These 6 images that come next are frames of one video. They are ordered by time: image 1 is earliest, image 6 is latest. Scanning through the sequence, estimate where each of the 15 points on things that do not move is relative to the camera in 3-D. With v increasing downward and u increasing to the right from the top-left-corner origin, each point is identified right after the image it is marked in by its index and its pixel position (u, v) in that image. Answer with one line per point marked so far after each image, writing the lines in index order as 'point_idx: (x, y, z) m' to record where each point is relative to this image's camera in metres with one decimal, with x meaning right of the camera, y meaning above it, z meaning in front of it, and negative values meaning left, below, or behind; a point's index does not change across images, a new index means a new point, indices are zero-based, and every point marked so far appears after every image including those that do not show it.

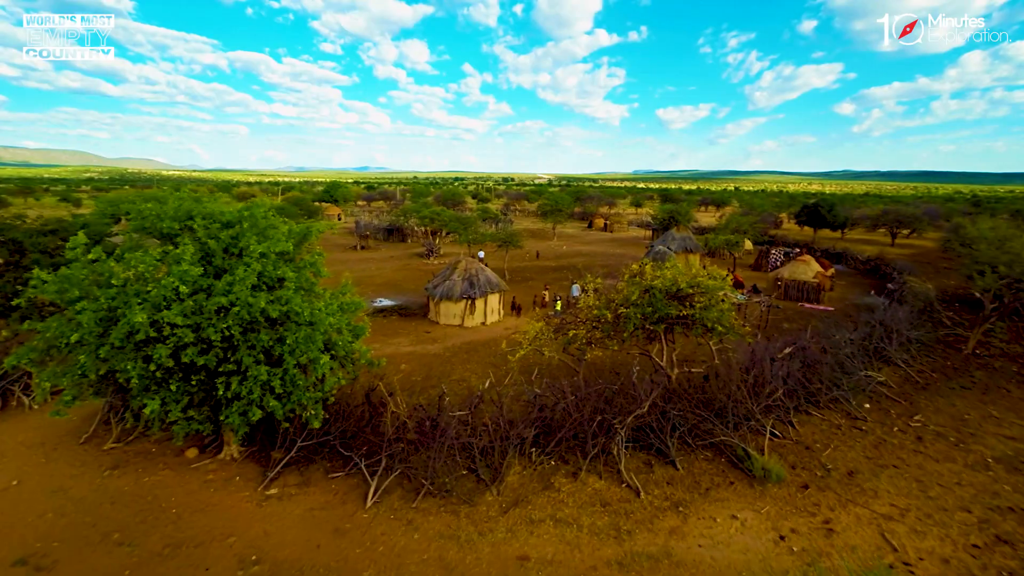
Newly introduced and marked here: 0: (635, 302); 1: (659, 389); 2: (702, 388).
0: (+2.6, -0.3, +12.1) m
1: (+2.9, -1.9, +11.2) m
2: (+4.0, -2.1, +12.1) m
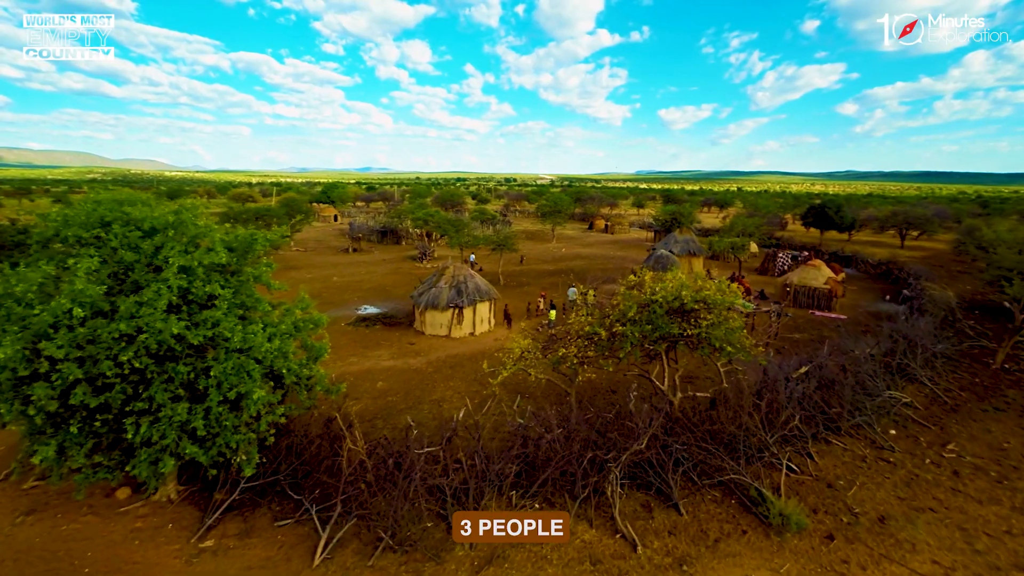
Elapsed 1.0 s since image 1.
0: (+2.2, -0.5, +10.7) m
1: (+2.5, -2.2, +9.7) m
2: (+3.6, -2.4, +10.6) m
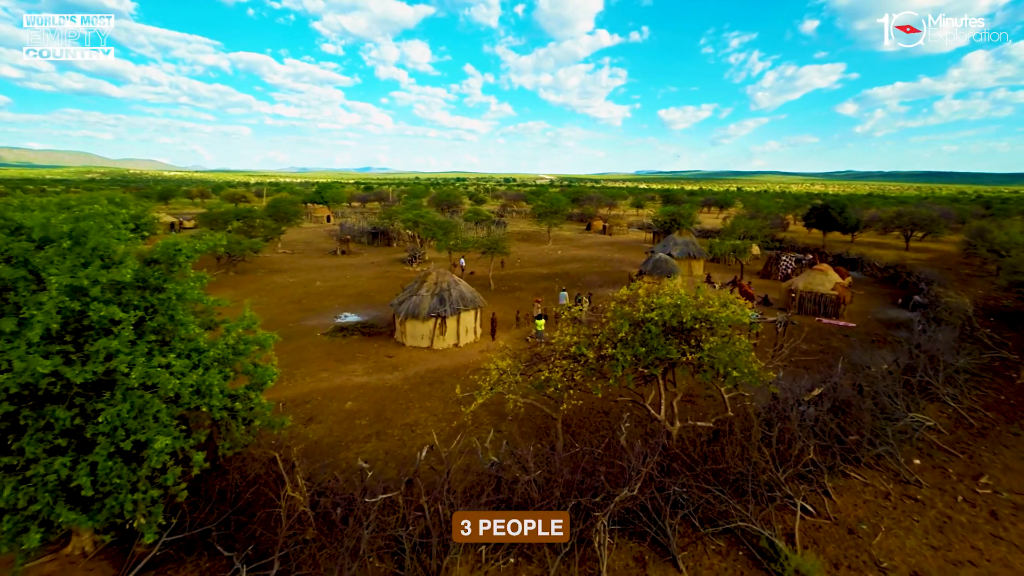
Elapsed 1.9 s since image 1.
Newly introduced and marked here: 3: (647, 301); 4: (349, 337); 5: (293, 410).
0: (+1.8, -0.8, +9.3) m
1: (+2.1, -2.4, +8.4) m
2: (+3.2, -2.6, +9.3) m
3: (+2.2, -0.2, +9.5) m
4: (-5.5, -1.6, +19.4) m
5: (-5.0, -2.8, +13.2) m
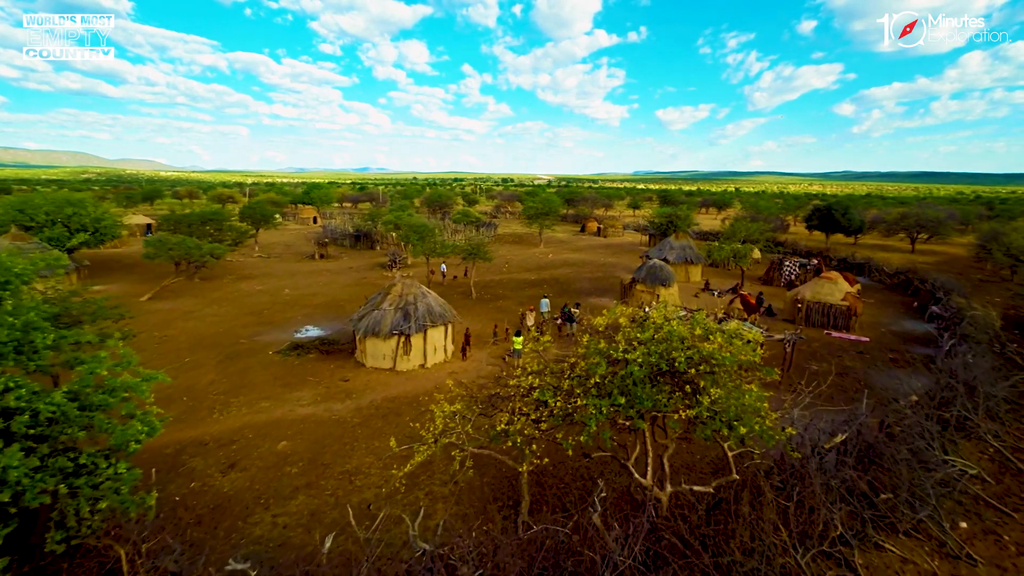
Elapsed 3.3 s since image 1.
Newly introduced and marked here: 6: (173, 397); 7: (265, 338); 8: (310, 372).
0: (+1.1, -1.1, +7.2) m
1: (+1.4, -2.8, +6.3) m
2: (+2.5, -3.0, +7.2) m
3: (+1.5, -0.6, +7.4) m
4: (-6.2, -2.0, +17.3) m
5: (-5.7, -3.2, +11.1) m
6: (-8.0, -2.6, +13.6) m
7: (-8.1, -1.6, +19.0) m
8: (-5.6, -2.3, +15.9) m
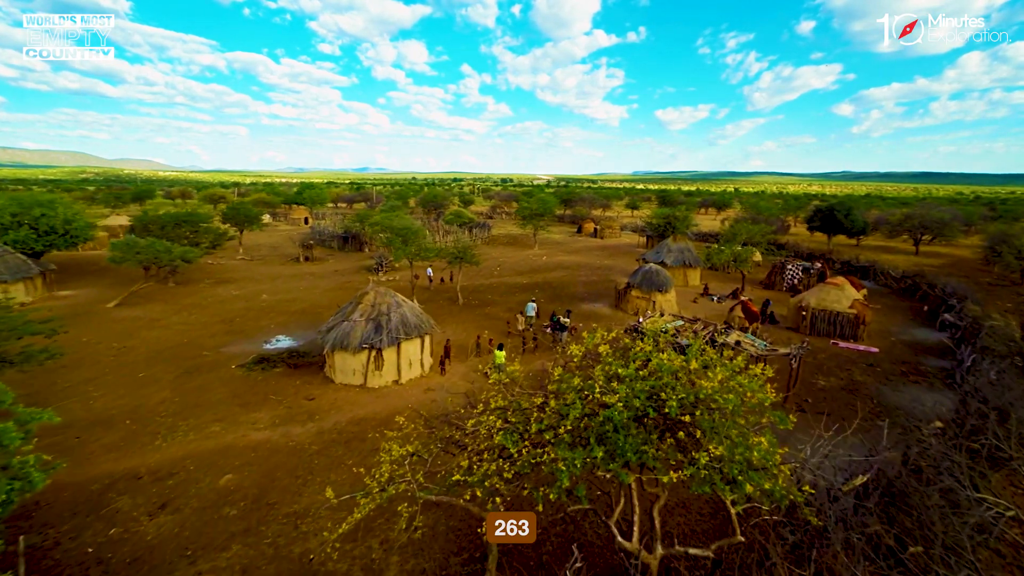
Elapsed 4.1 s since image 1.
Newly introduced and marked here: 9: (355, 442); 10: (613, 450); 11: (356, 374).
0: (+0.6, -1.4, +5.9) m
1: (+0.9, -3.1, +5.0) m
2: (+2.0, -3.2, +5.9) m
3: (+1.0, -0.8, +6.1) m
4: (-6.7, -2.2, +15.9) m
5: (-6.2, -3.4, +9.7) m
6: (-8.5, -2.9, +12.3) m
7: (-8.6, -1.9, +17.6) m
8: (-6.0, -2.6, +14.5) m
9: (-3.2, -3.1, +11.8) m
10: (+1.0, -1.6, +5.8) m
11: (-4.0, -2.2, +14.7) m
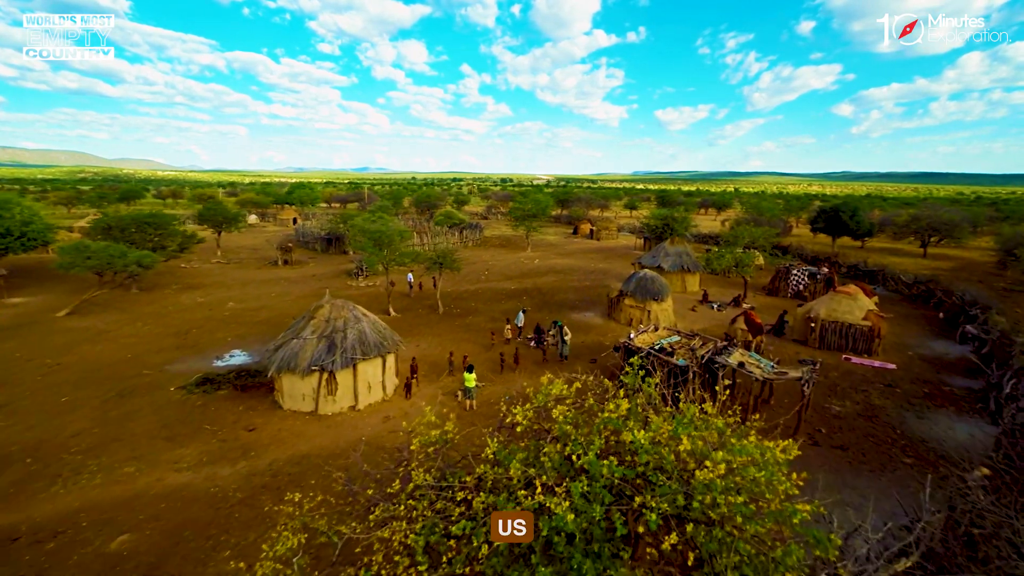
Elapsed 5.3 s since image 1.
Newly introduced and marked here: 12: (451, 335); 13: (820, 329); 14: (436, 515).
0: (0.0, -1.7, +4.1) m
1: (+0.3, -3.4, +3.2) m
2: (+1.4, -3.5, +4.1) m
3: (+0.4, -1.1, +4.3) m
4: (-7.3, -2.5, +14.1) m
5: (-6.8, -3.7, +7.9) m
6: (-9.1, -3.2, +10.5) m
7: (-9.2, -2.2, +15.8) m
8: (-6.7, -2.8, +12.7) m
9: (-3.8, -3.4, +9.9) m
10: (+0.4, -1.9, +4.0) m
11: (-4.6, -2.5, +12.9) m
12: (-2.0, -1.6, +19.2) m
13: (+10.0, -1.3, +18.7) m
14: (-0.6, -1.8, +4.8) m
